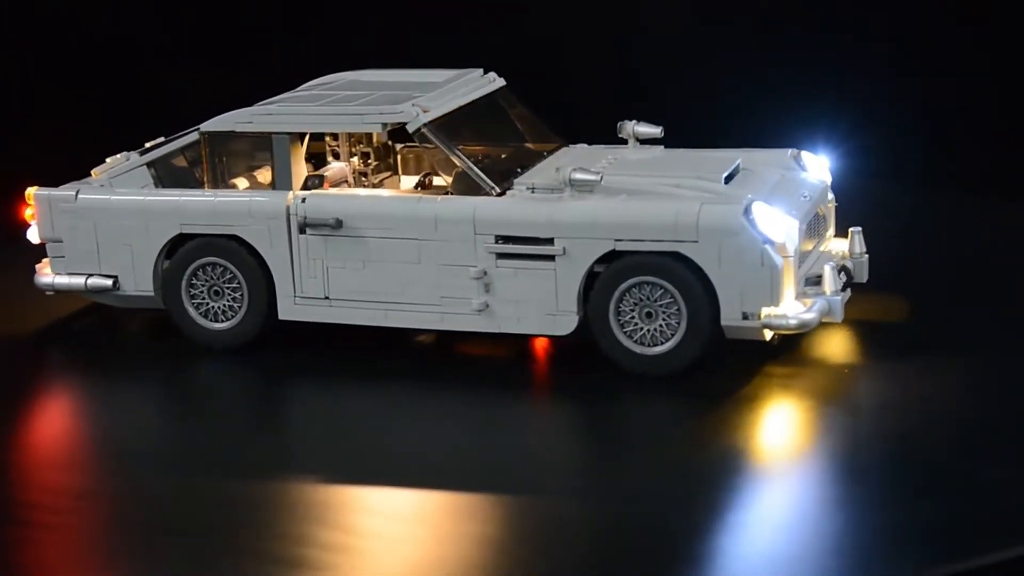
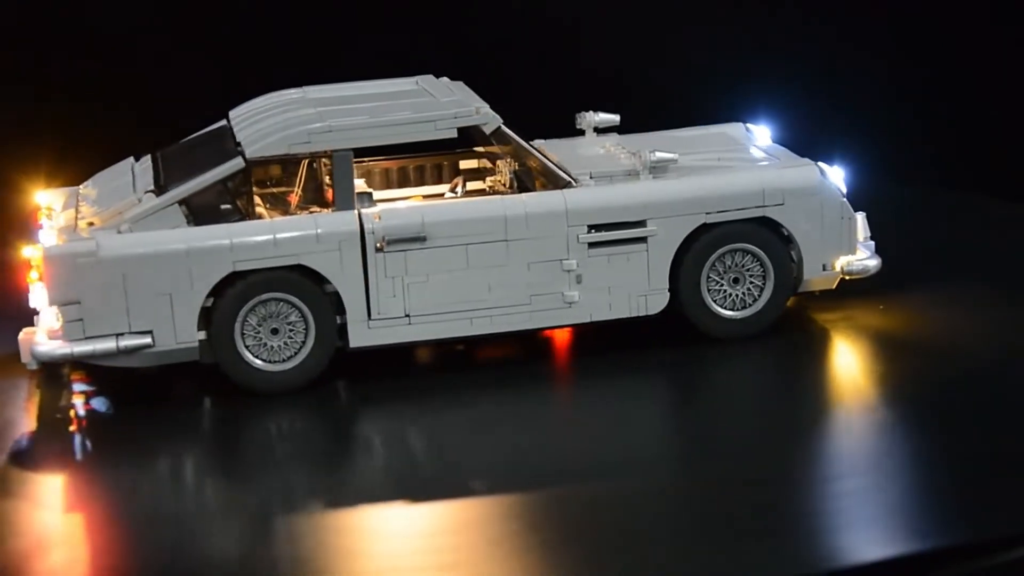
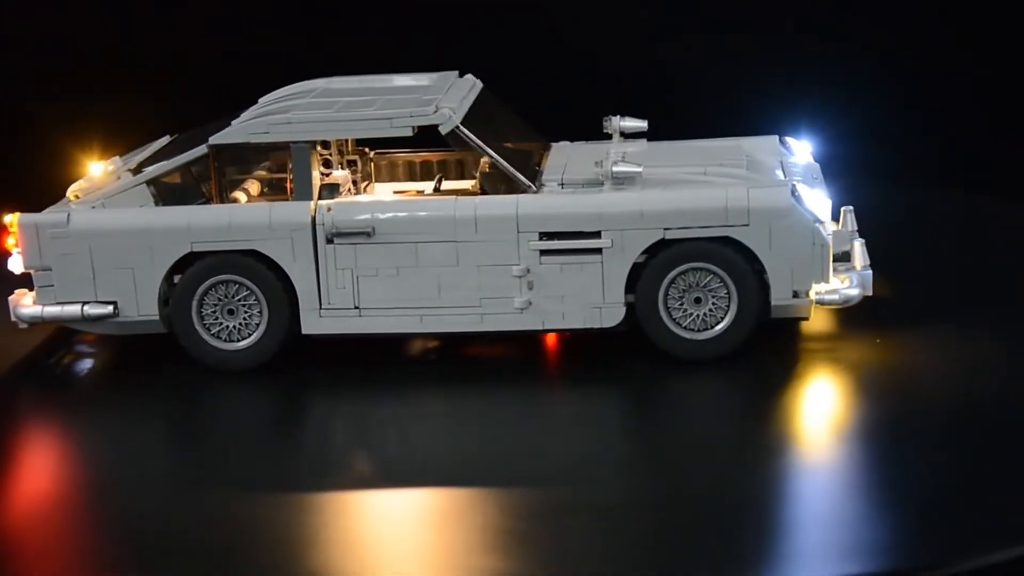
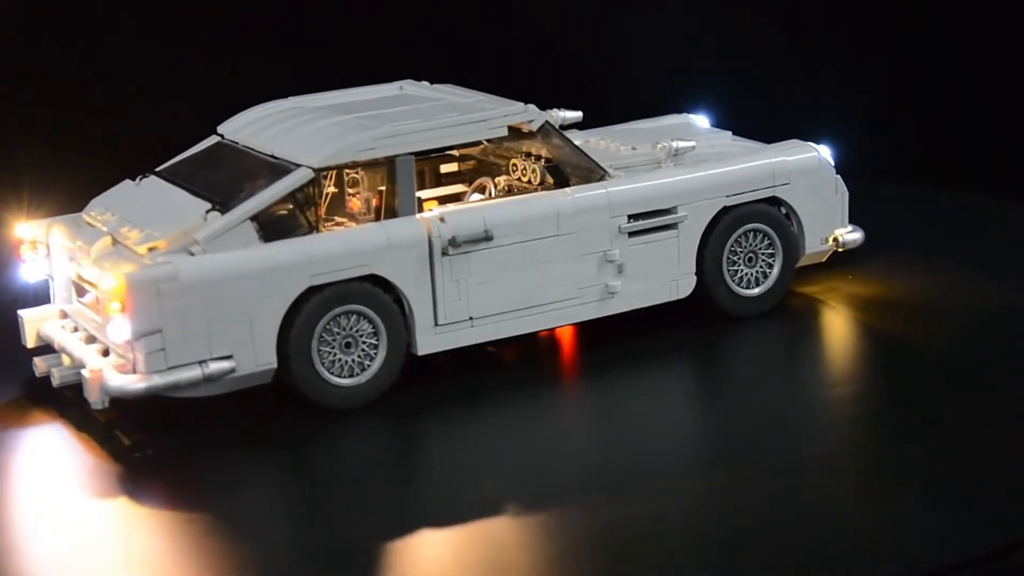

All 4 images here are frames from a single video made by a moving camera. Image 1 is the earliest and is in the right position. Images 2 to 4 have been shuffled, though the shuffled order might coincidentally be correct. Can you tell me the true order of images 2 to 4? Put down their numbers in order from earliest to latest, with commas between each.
3, 2, 4
